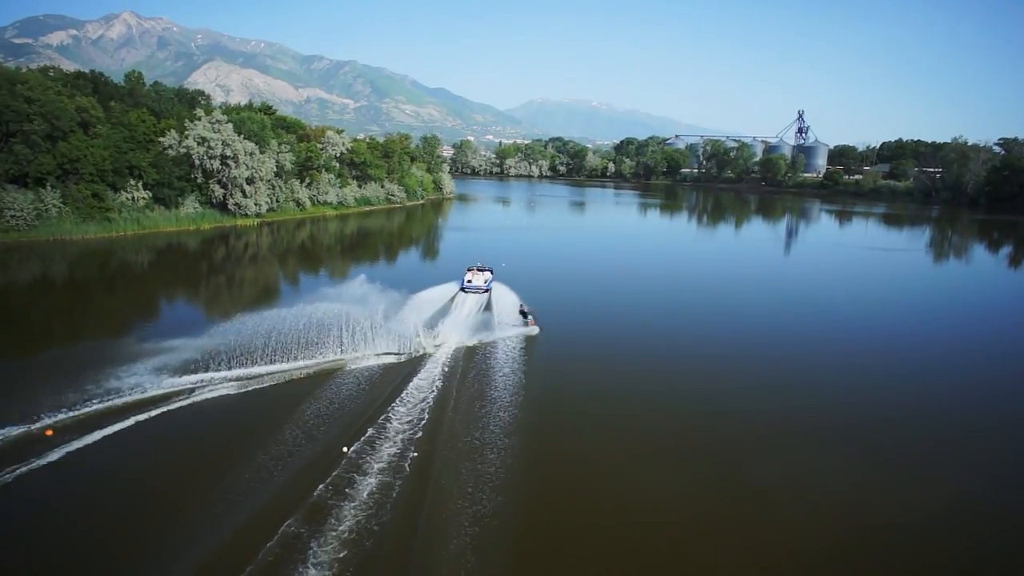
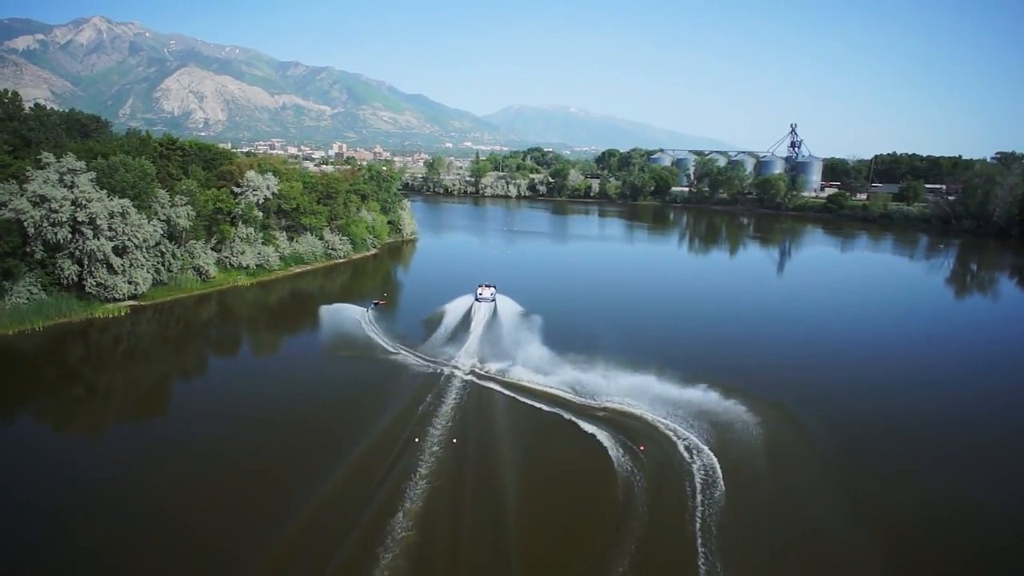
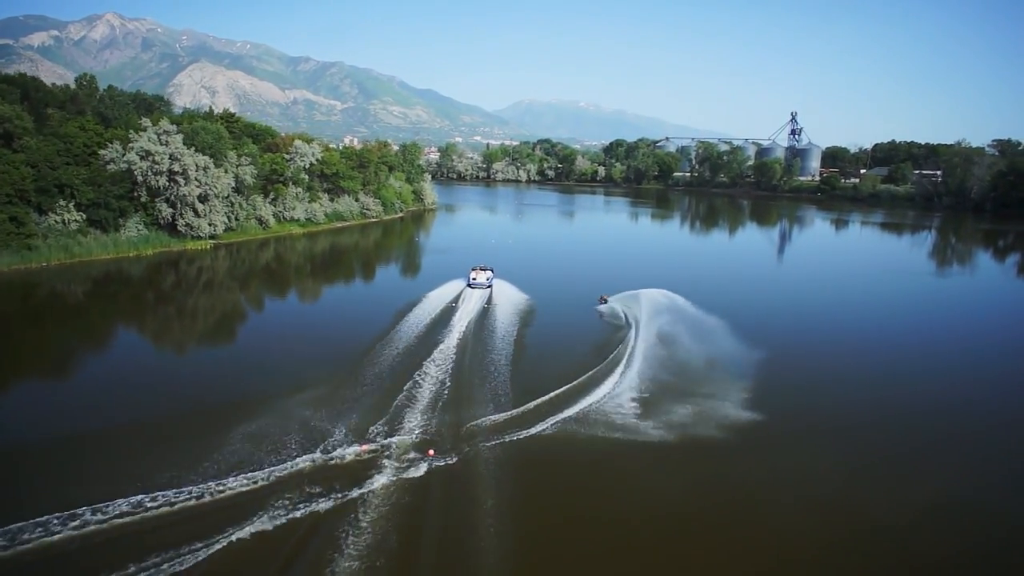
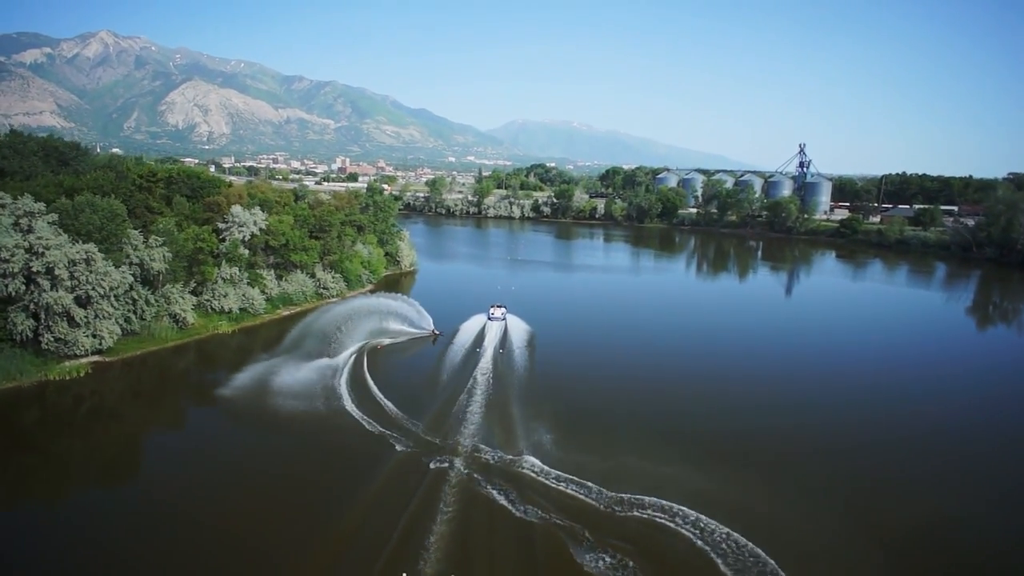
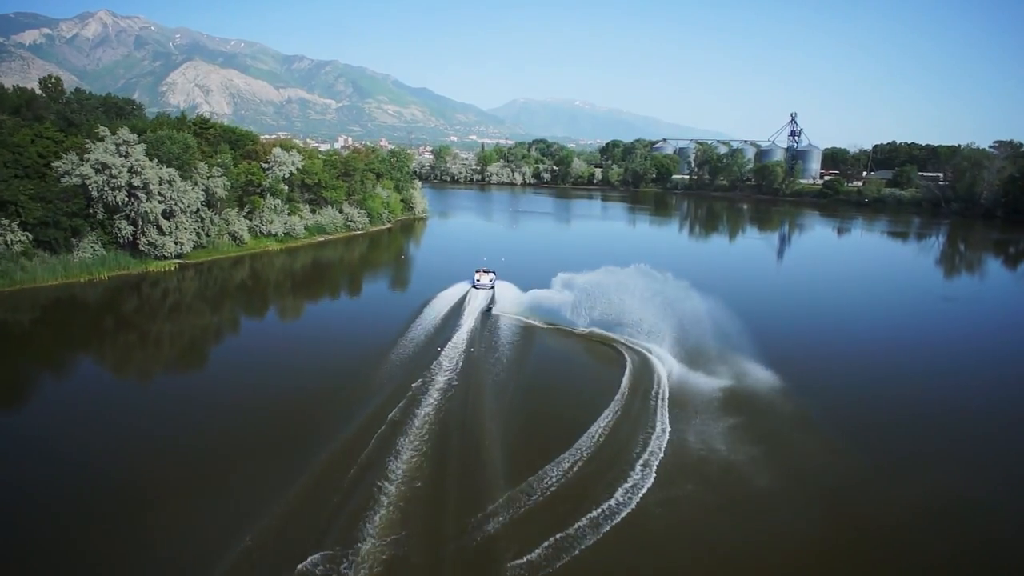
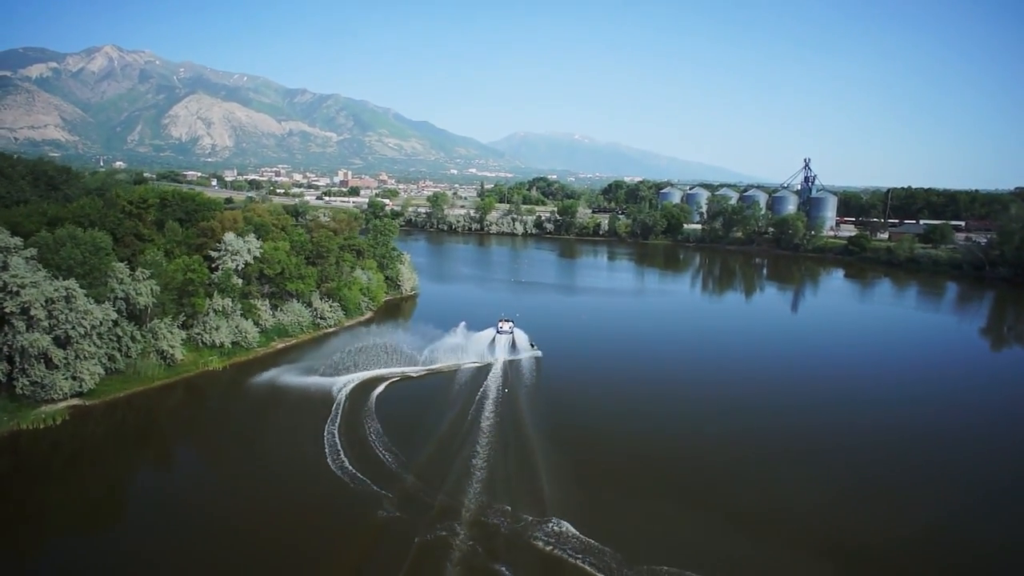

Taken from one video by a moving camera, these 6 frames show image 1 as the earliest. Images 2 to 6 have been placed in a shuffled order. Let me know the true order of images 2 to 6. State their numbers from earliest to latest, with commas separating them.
3, 5, 2, 4, 6
